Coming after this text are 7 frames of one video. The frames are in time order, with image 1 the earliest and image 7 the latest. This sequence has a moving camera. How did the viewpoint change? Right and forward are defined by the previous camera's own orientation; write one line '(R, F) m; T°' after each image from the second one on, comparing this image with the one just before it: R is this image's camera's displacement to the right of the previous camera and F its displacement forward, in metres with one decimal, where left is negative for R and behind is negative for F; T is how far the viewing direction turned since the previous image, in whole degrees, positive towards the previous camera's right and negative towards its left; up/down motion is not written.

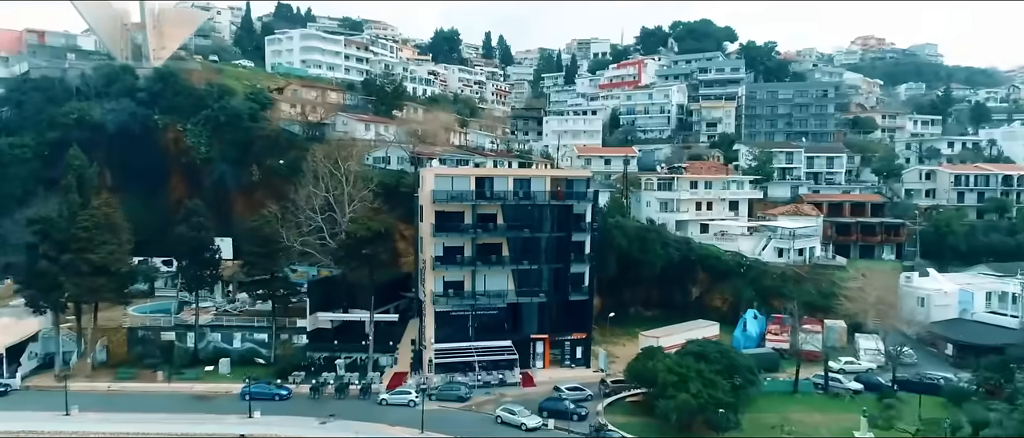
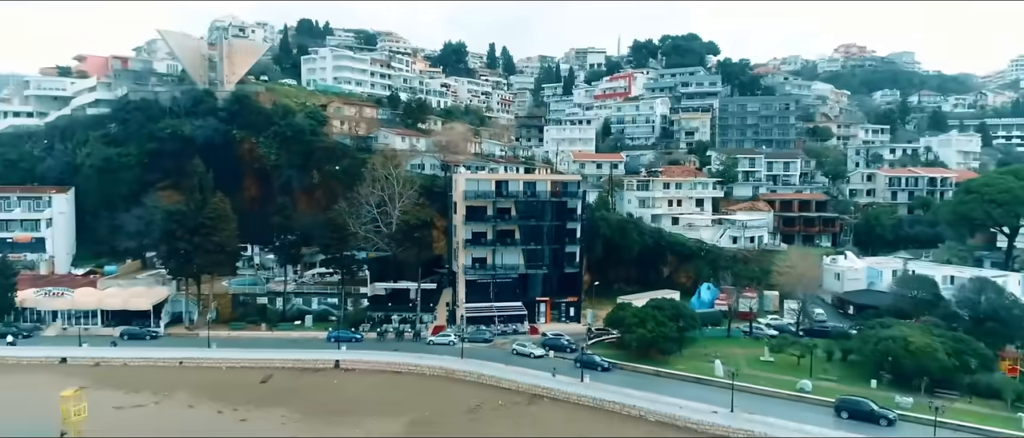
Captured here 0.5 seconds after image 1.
(-0.2, -3.9) m; 0°
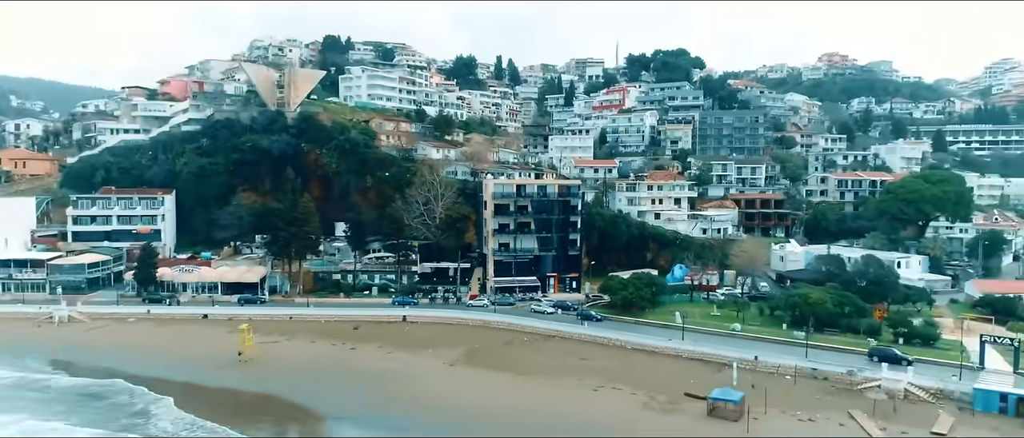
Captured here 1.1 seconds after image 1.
(-0.5, -4.9) m; 0°
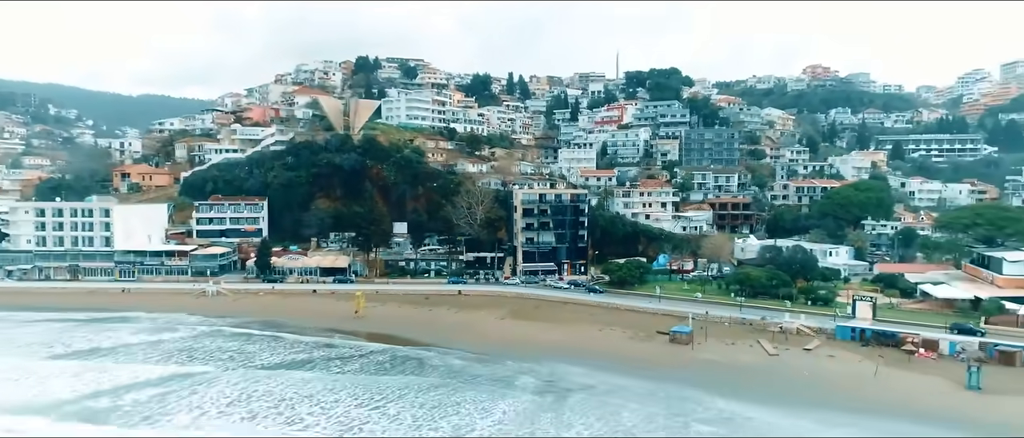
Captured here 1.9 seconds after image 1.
(-0.8, -6.6) m; 0°
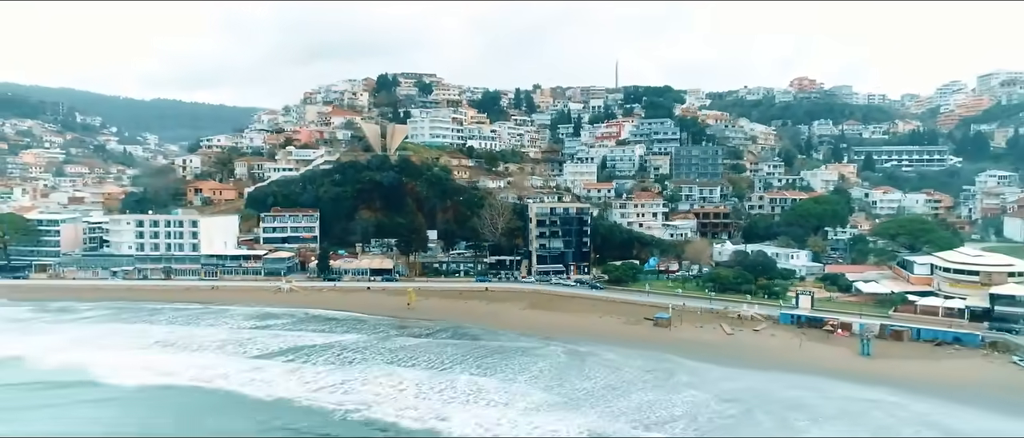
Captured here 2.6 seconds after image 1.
(-0.7, -5.6) m; 0°
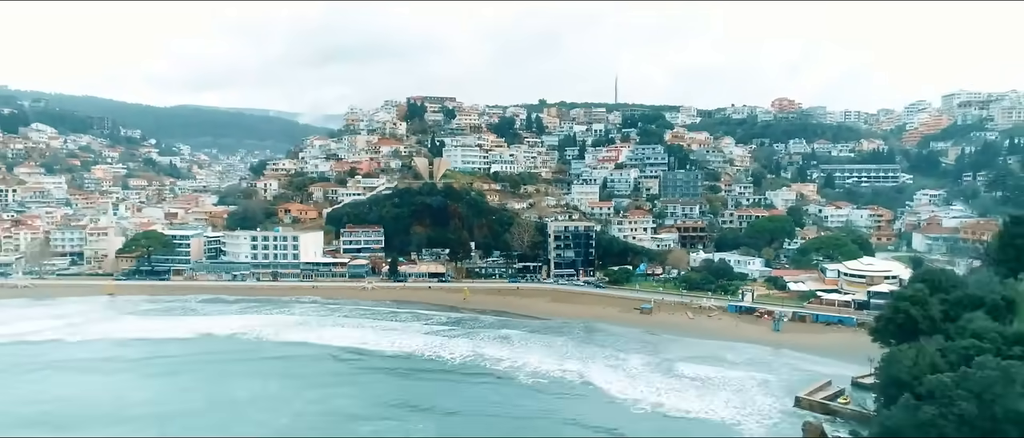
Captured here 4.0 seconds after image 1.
(-1.4, -10.1) m; 0°
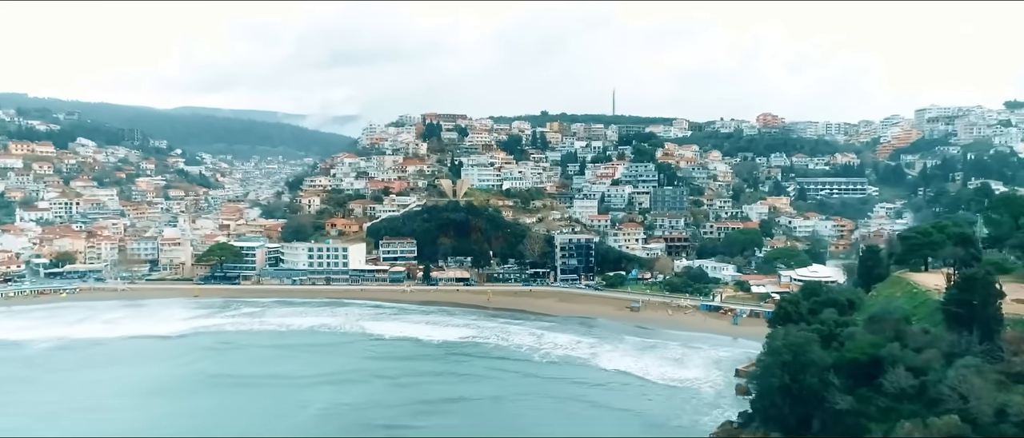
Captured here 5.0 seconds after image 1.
(-1.0, -8.4) m; 0°
